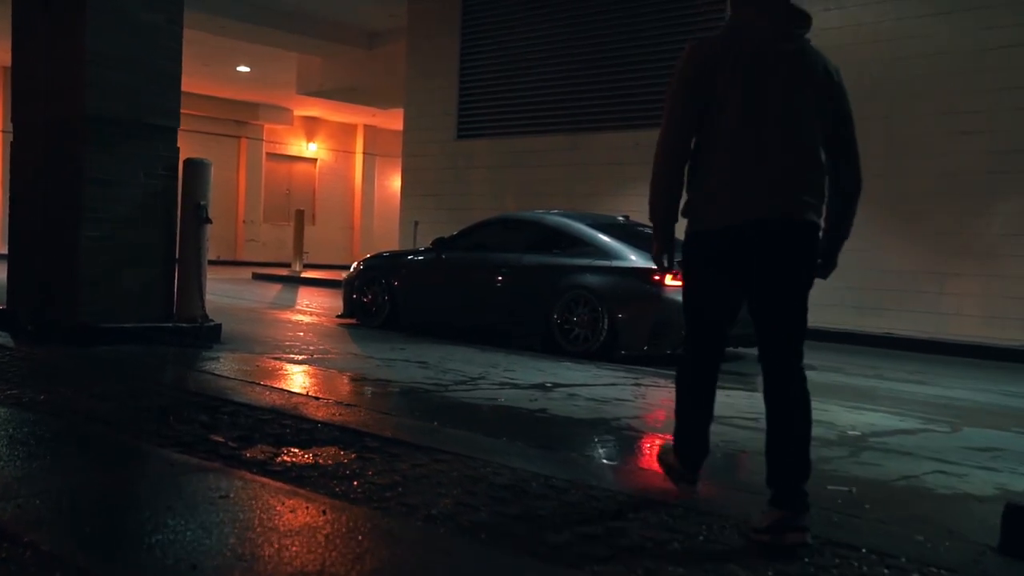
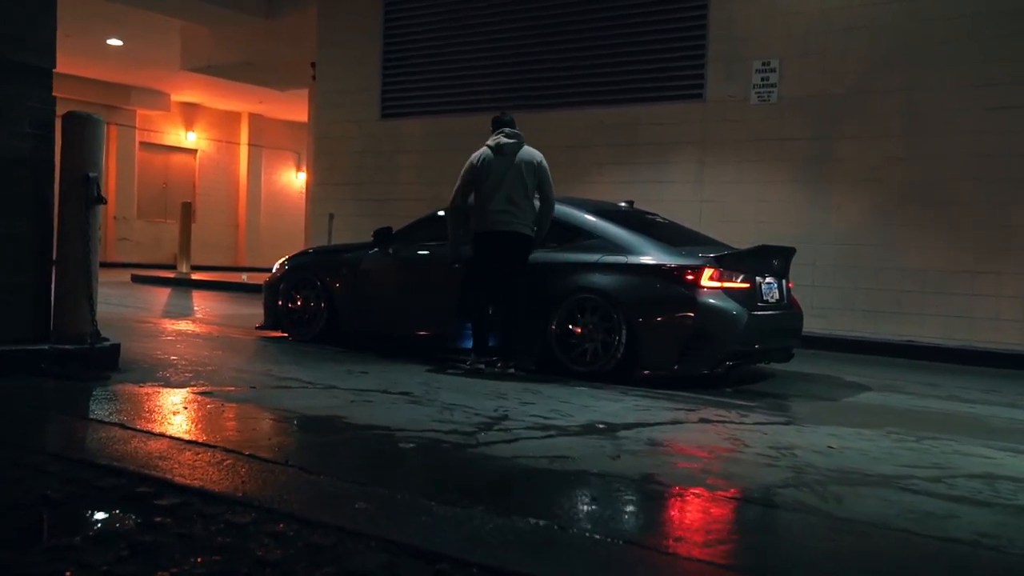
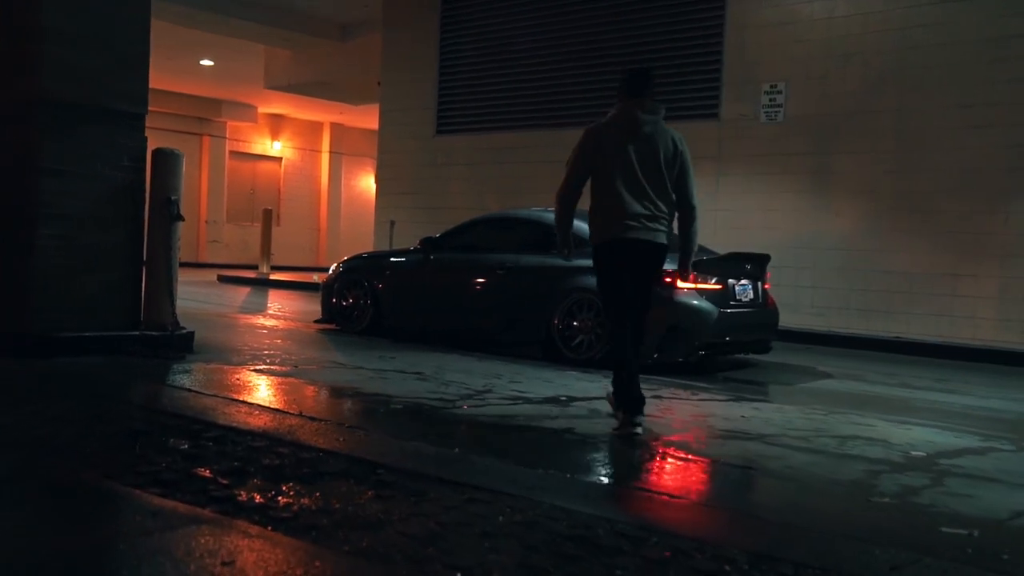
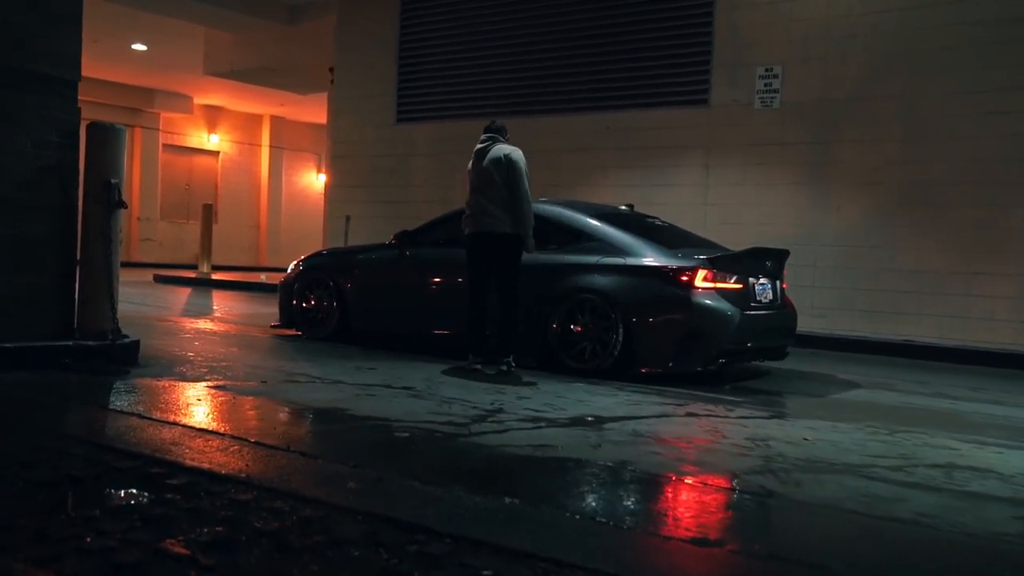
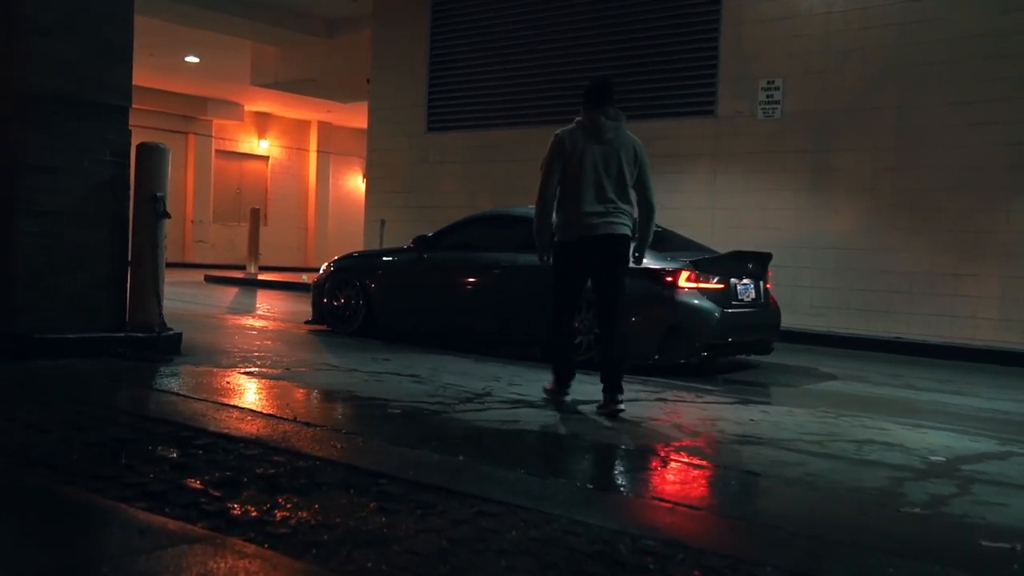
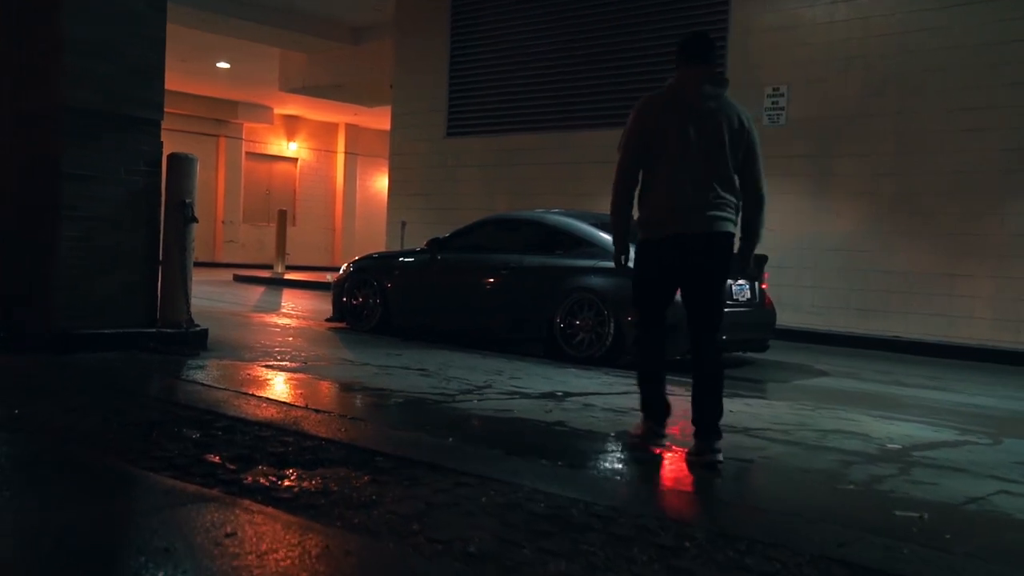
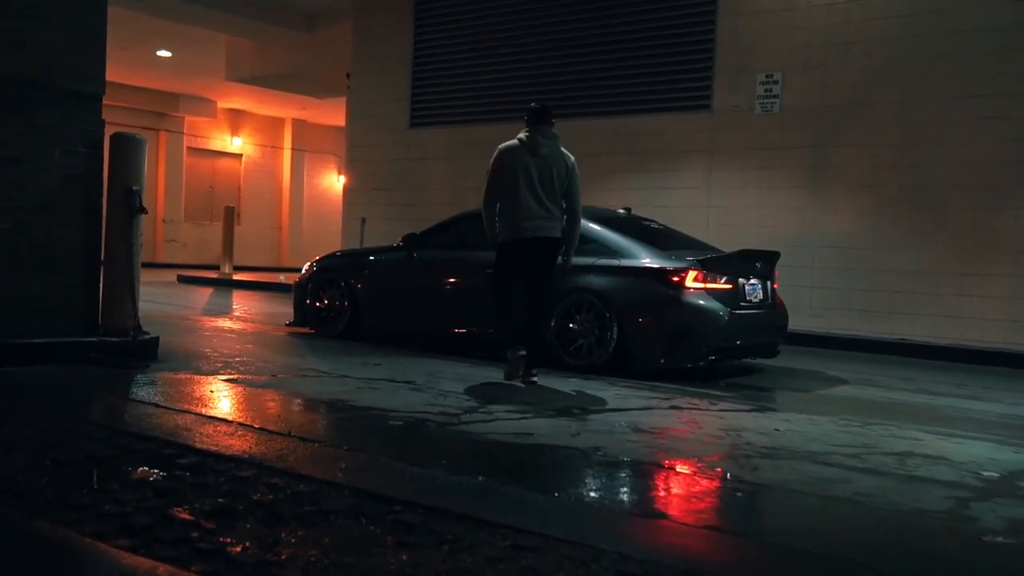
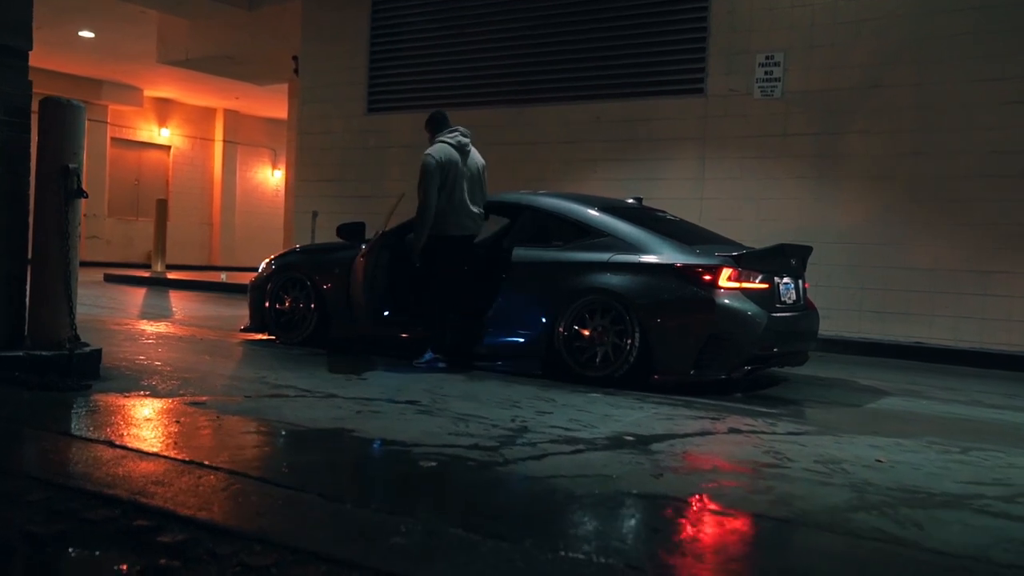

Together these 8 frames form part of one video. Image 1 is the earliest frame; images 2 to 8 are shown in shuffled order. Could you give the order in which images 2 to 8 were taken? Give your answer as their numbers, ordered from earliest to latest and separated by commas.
6, 3, 5, 7, 4, 2, 8
